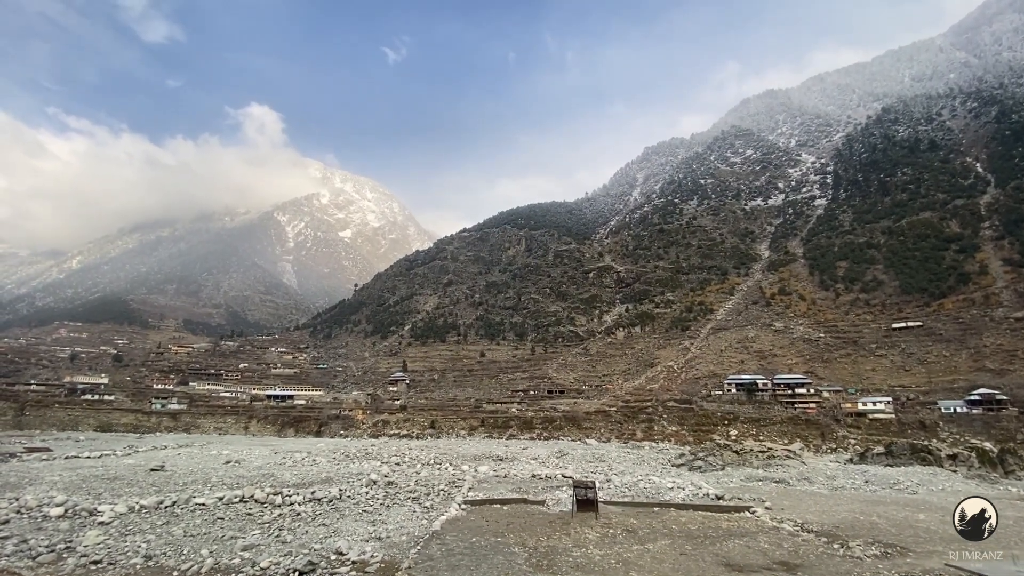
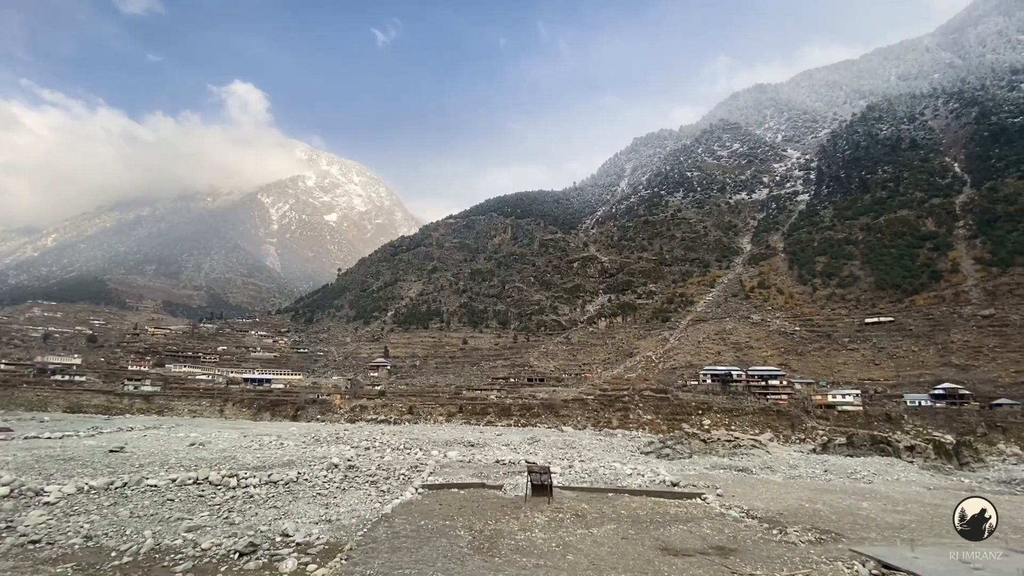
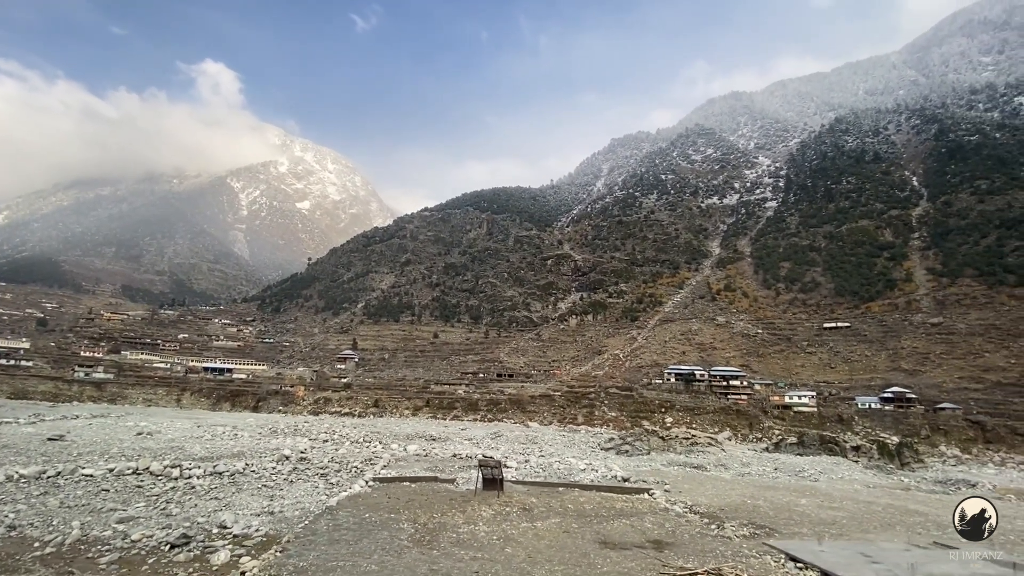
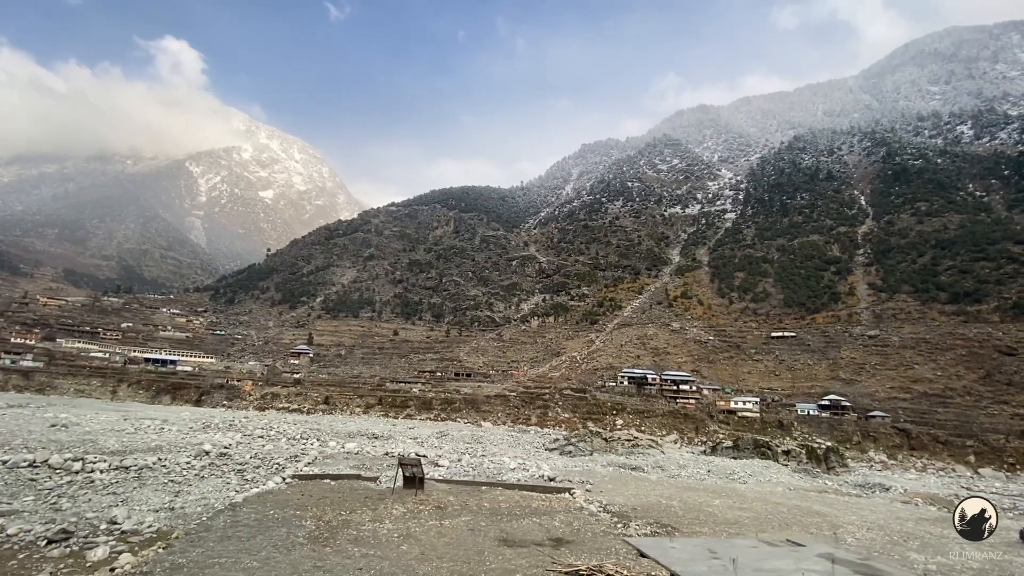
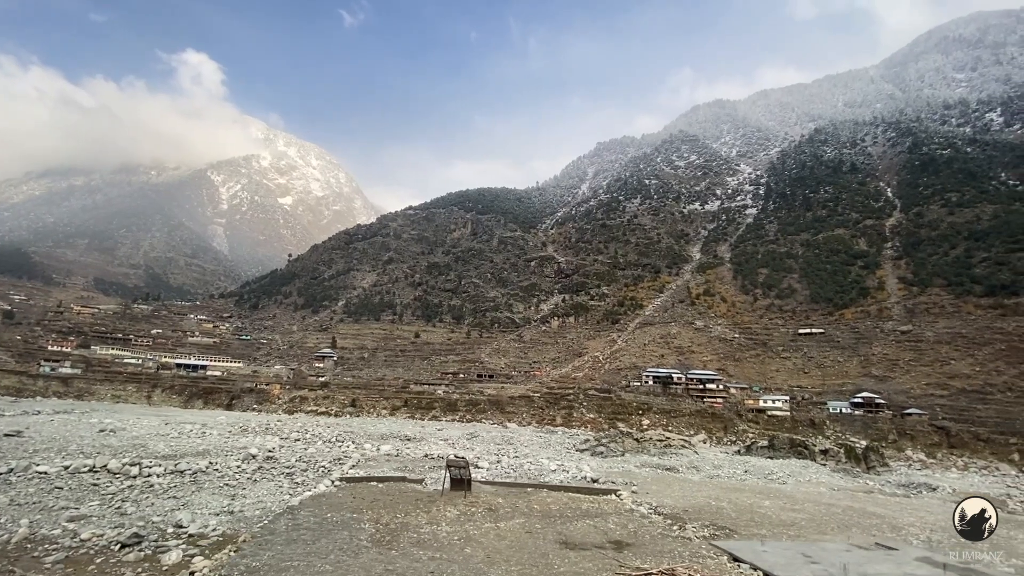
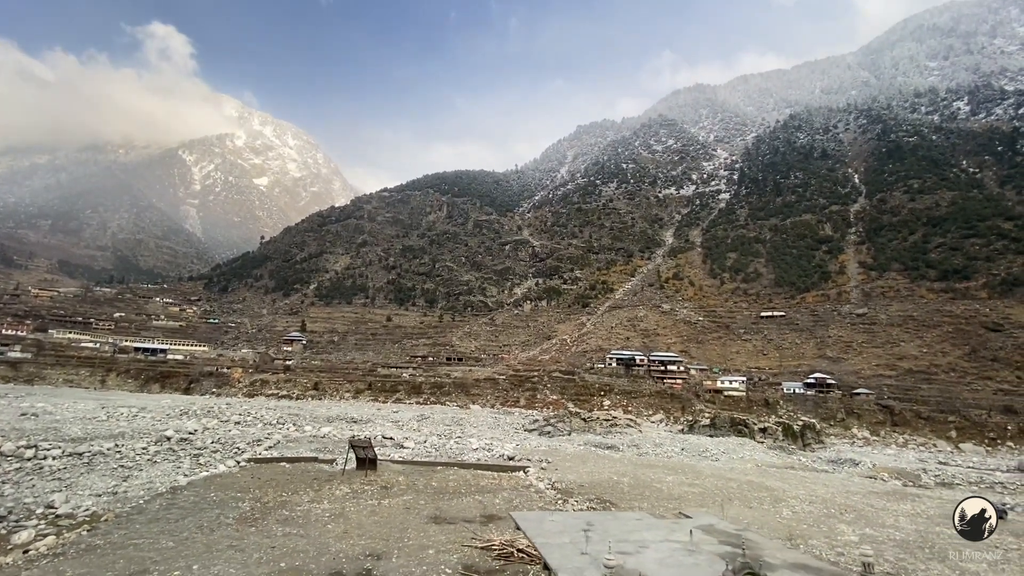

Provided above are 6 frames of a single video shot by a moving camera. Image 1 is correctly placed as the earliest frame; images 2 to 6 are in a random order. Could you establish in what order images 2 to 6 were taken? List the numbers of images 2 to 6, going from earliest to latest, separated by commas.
2, 3, 5, 4, 6
